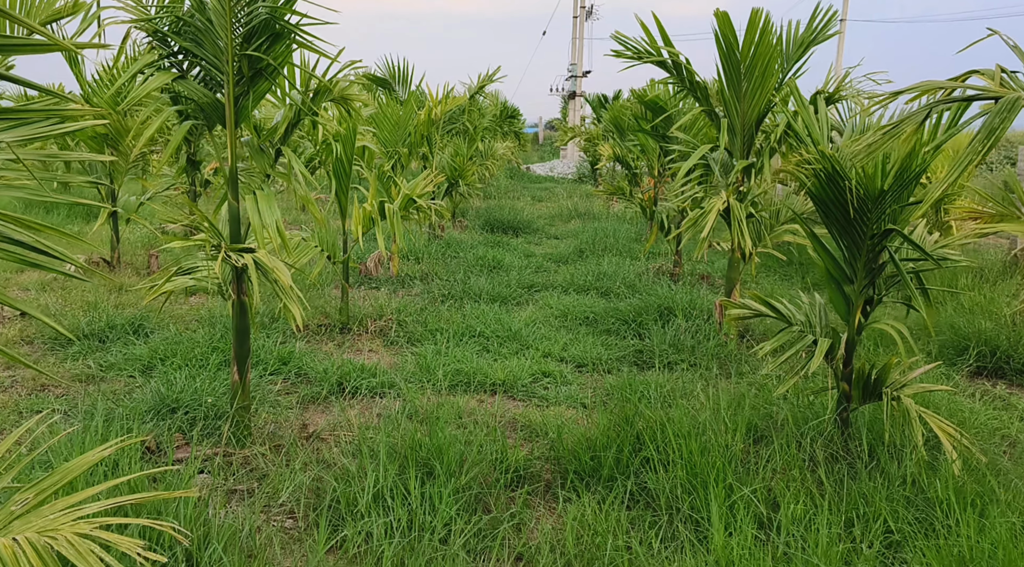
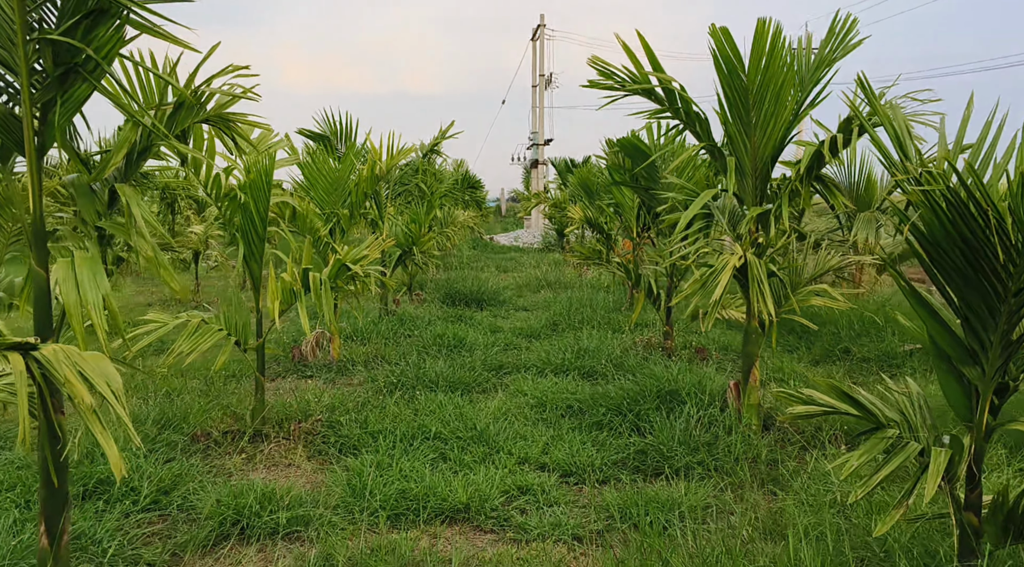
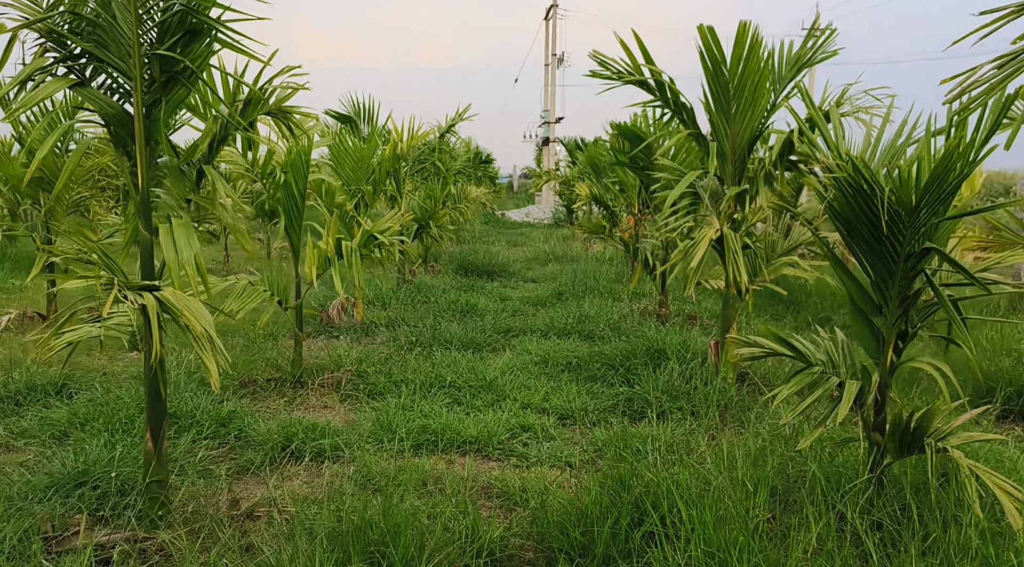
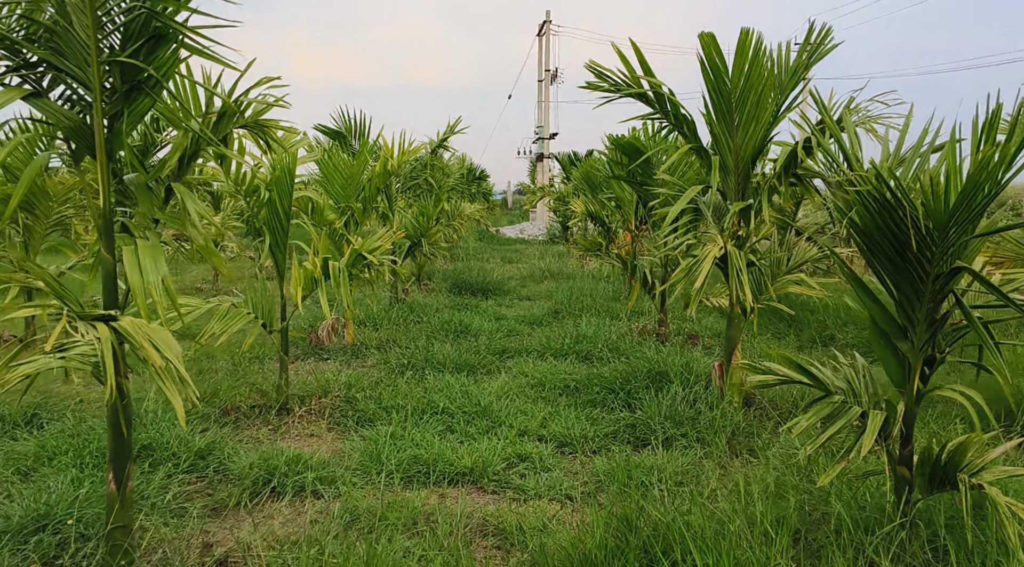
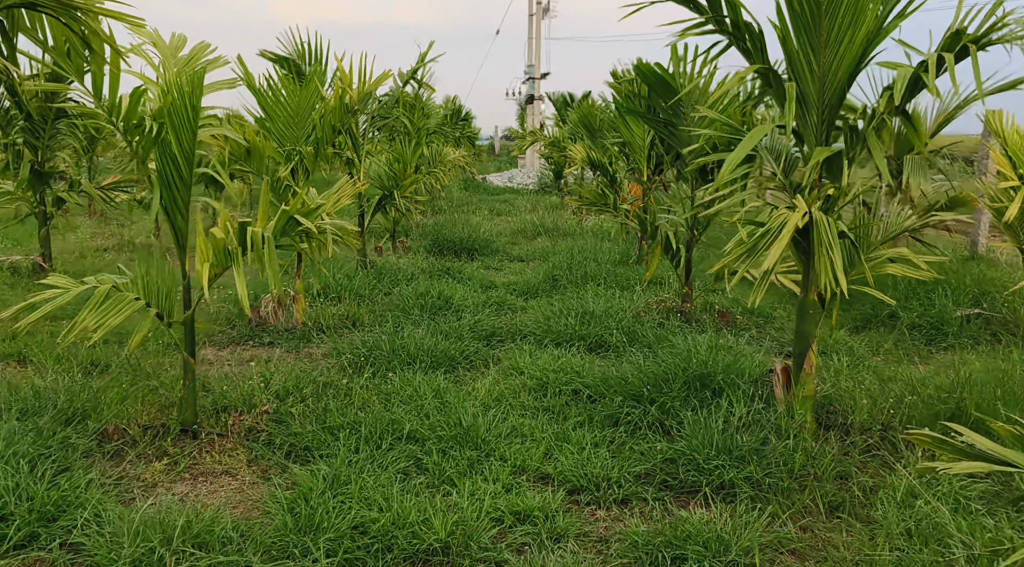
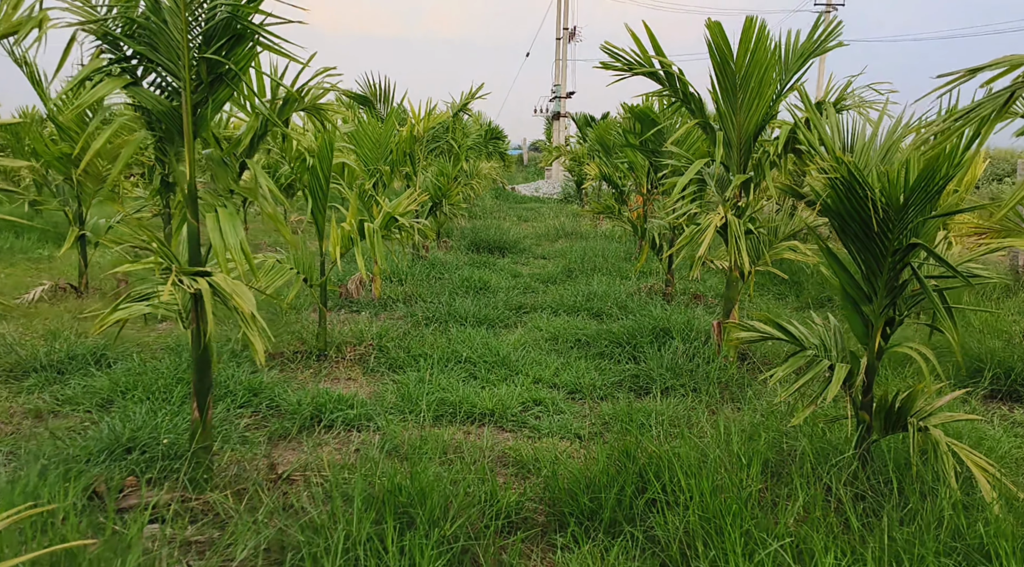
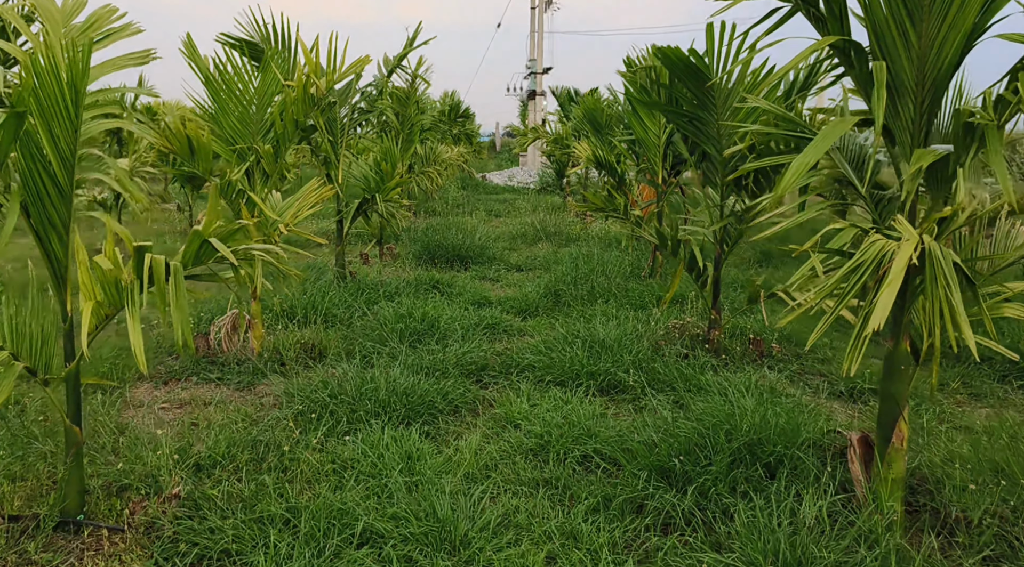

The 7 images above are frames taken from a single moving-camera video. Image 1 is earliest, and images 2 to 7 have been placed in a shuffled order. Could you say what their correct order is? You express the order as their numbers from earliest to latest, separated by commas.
6, 3, 4, 2, 5, 7
